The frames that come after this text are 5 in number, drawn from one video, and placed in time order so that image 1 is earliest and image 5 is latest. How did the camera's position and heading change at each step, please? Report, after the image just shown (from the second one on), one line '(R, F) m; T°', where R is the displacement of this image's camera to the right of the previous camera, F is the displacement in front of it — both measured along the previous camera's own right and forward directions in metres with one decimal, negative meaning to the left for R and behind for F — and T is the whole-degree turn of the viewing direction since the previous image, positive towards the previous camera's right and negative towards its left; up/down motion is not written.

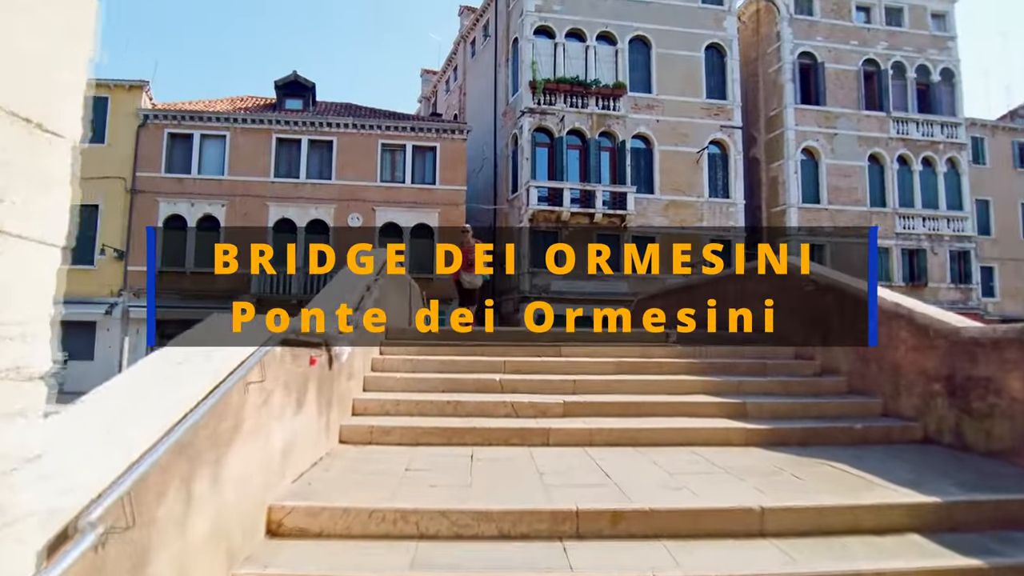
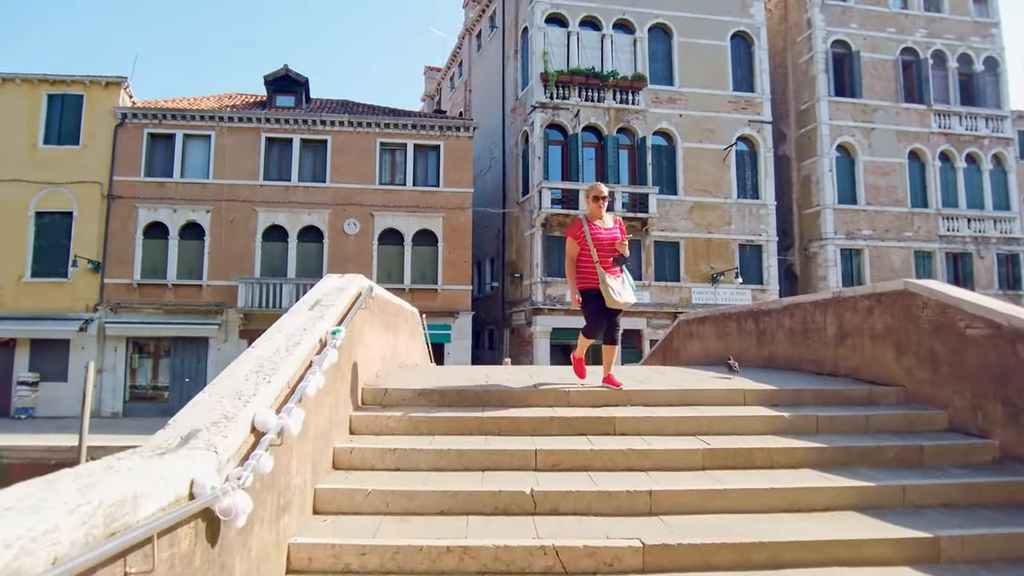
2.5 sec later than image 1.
(-0.2, +2.1) m; -1°
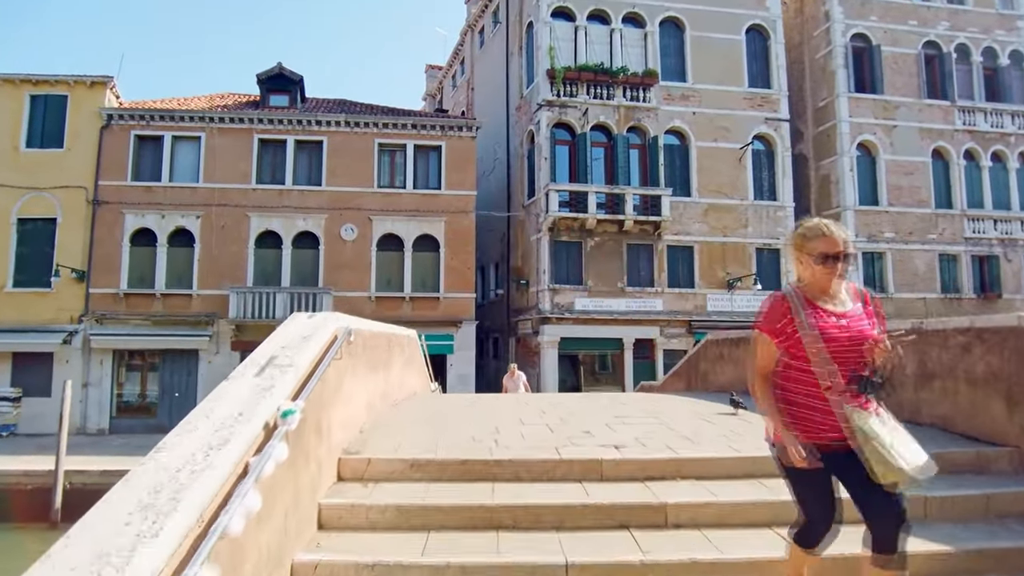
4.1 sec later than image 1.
(-0.1, +1.1) m; 0°
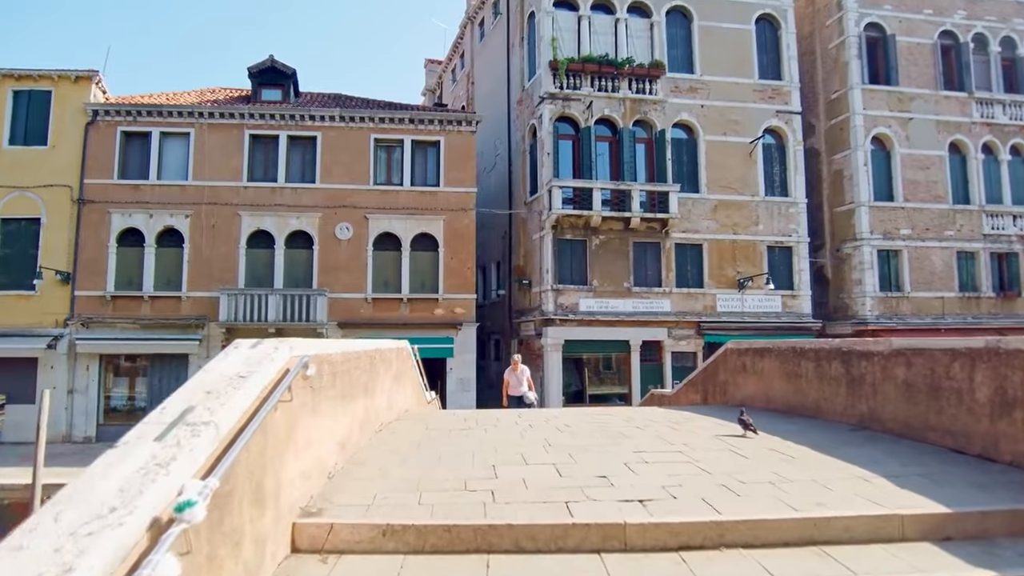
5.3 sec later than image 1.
(0.0, +0.8) m; 0°
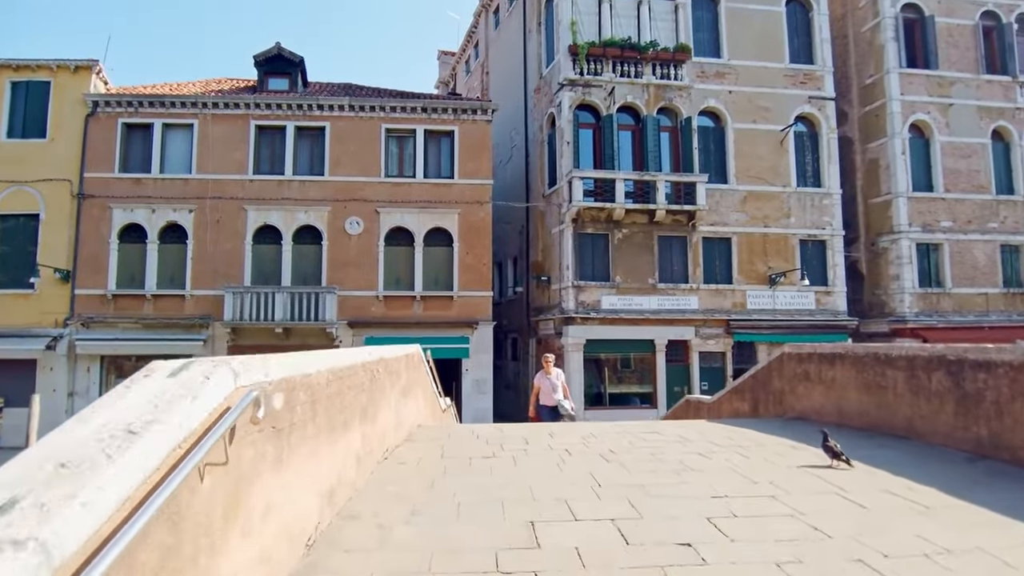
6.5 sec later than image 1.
(-0.1, +1.0) m; -1°
